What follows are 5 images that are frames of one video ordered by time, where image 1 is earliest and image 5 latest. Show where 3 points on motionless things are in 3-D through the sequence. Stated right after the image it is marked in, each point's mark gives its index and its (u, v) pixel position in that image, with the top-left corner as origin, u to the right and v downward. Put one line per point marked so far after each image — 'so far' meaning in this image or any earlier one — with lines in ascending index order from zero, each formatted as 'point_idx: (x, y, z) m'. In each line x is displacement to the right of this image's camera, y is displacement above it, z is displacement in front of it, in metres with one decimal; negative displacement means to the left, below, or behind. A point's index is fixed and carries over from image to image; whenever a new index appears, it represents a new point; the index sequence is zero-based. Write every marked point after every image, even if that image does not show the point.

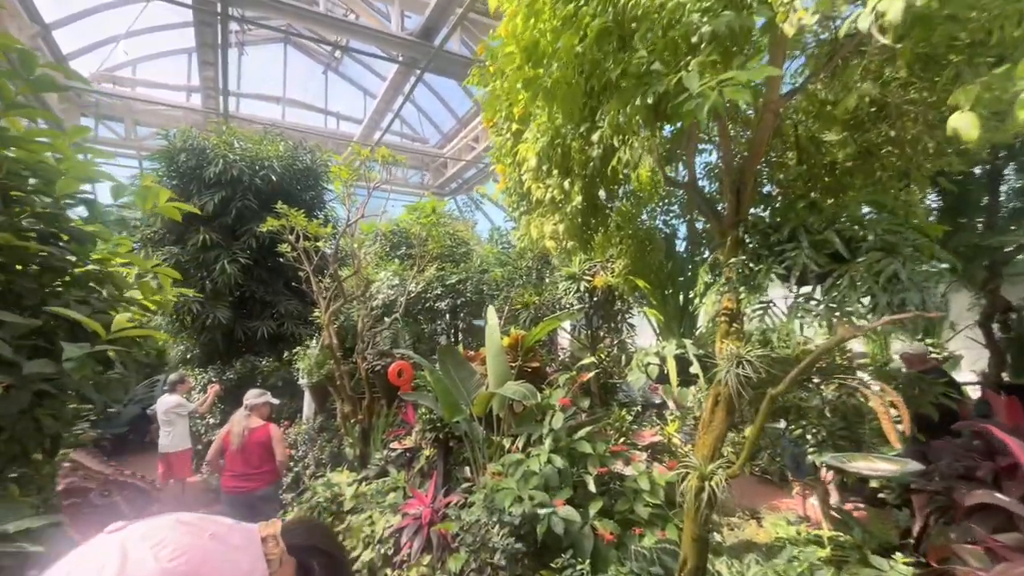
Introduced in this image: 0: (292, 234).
0: (-2.1, +0.5, +4.6) m
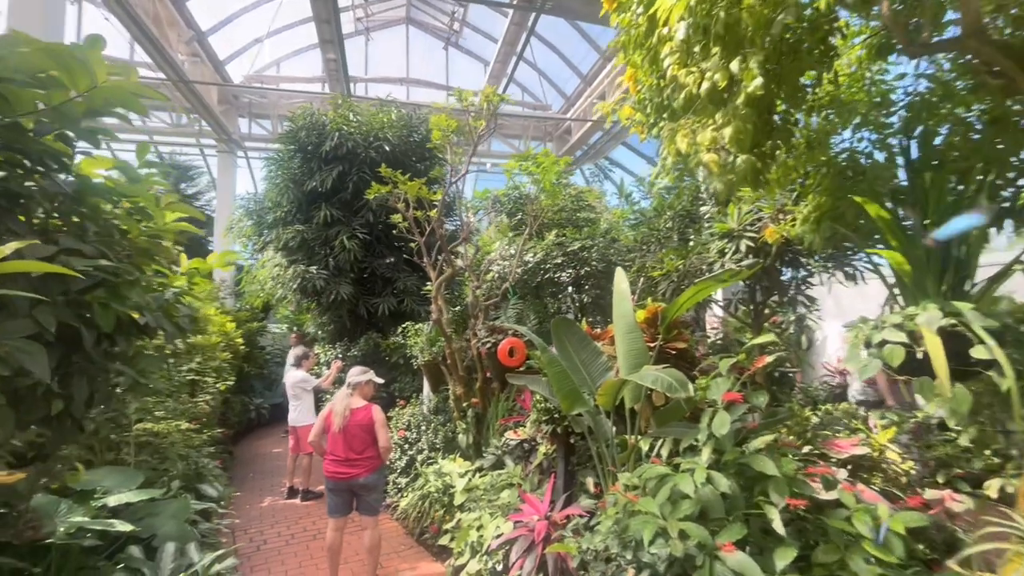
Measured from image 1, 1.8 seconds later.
0: (-1.0, +0.8, +4.3) m
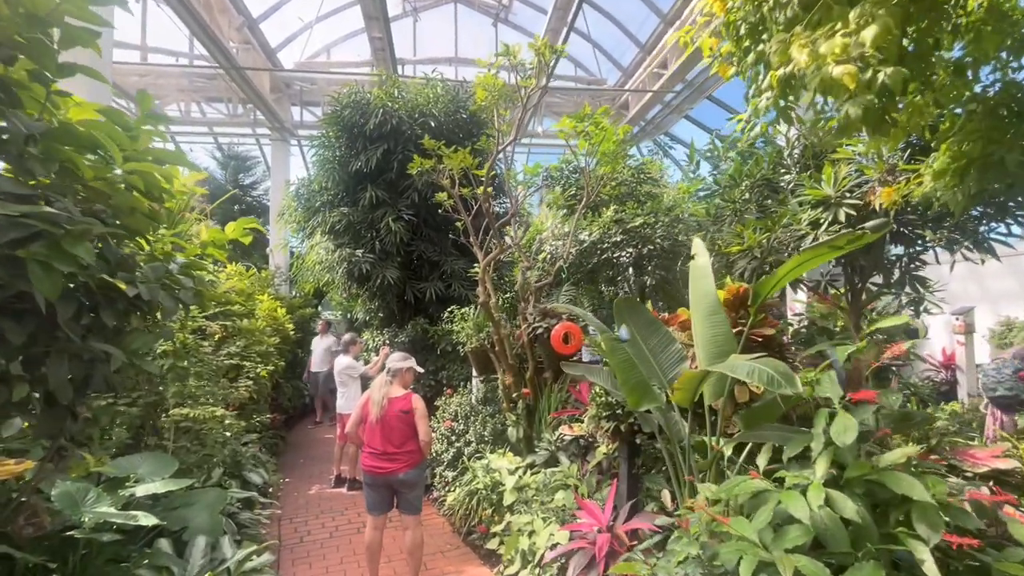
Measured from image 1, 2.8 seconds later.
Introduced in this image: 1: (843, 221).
0: (-0.6, +0.9, +4.1) m
1: (+2.0, +0.4, +2.9) m
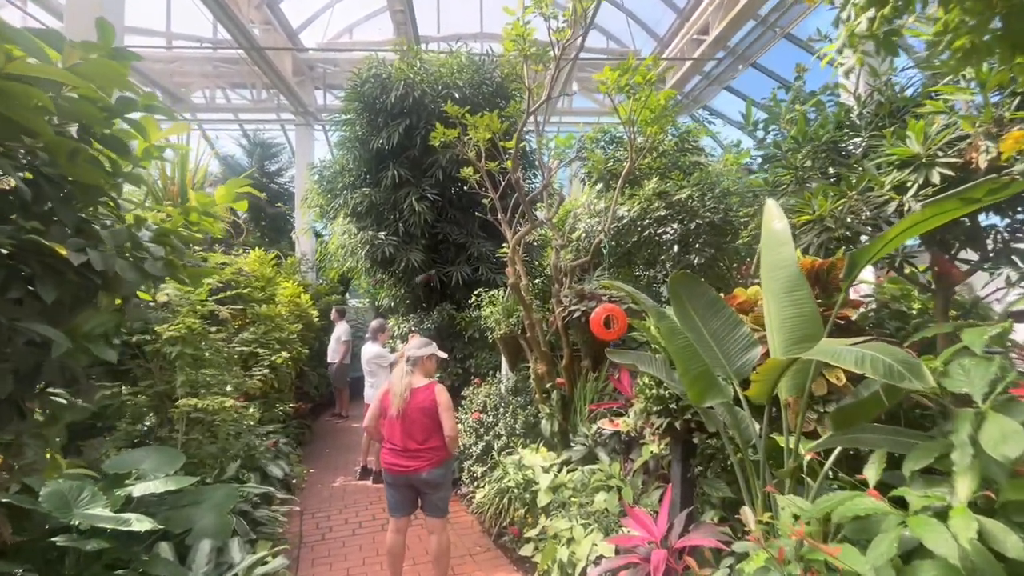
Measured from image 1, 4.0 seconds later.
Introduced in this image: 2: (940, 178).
0: (-0.3, +1.1, +3.7) m
1: (+2.2, +0.6, +2.5) m
2: (+2.2, +0.6, +2.5) m
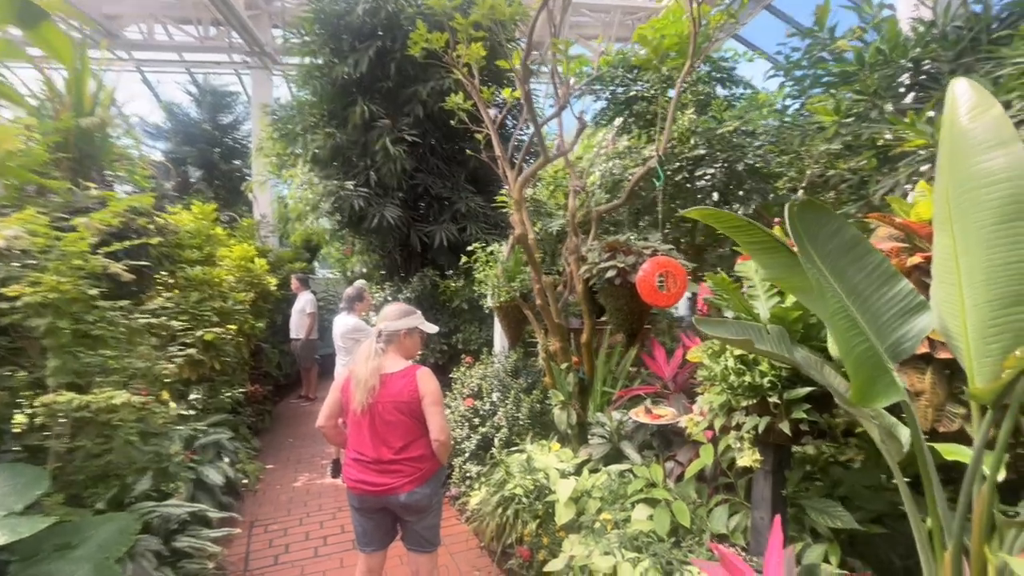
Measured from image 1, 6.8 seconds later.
0: (-0.3, +1.3, +2.9) m
1: (+2.3, +0.8, +1.8) m
2: (+2.3, +0.8, +1.9) m
